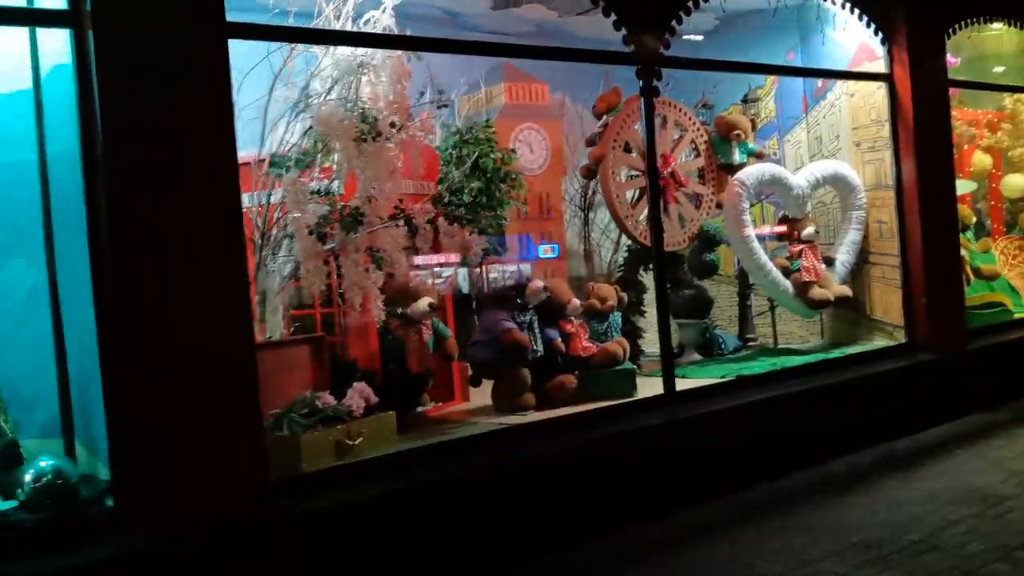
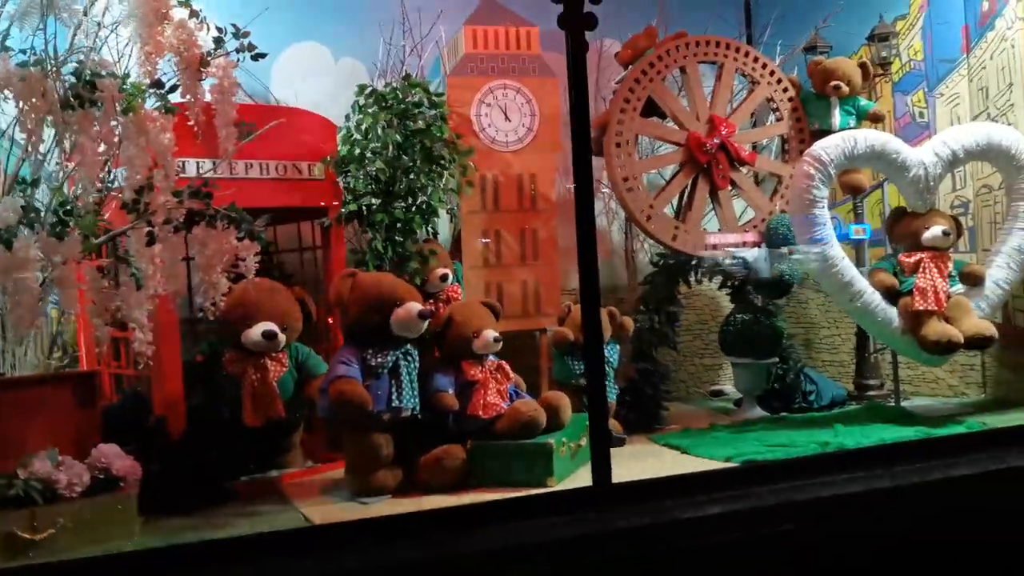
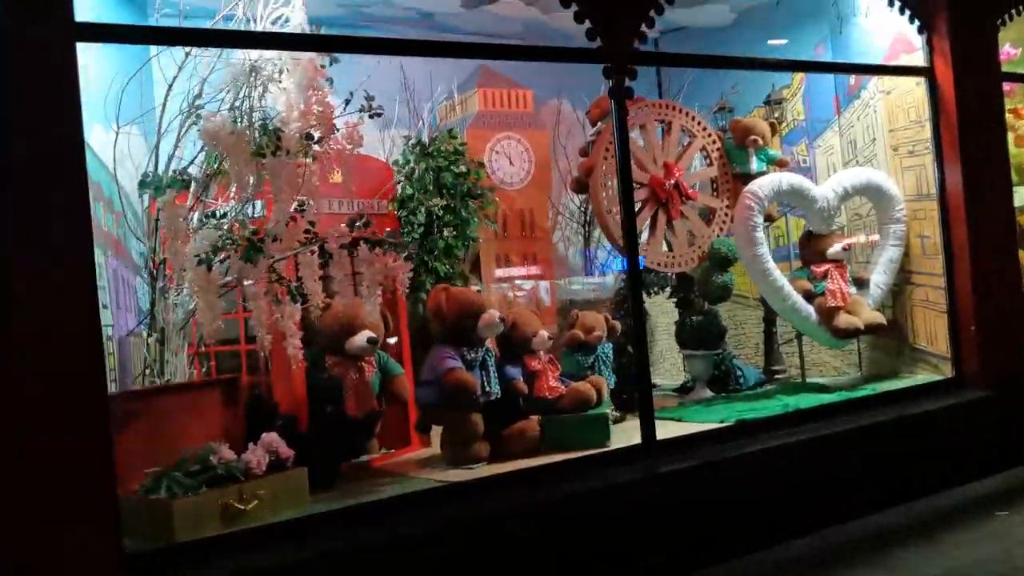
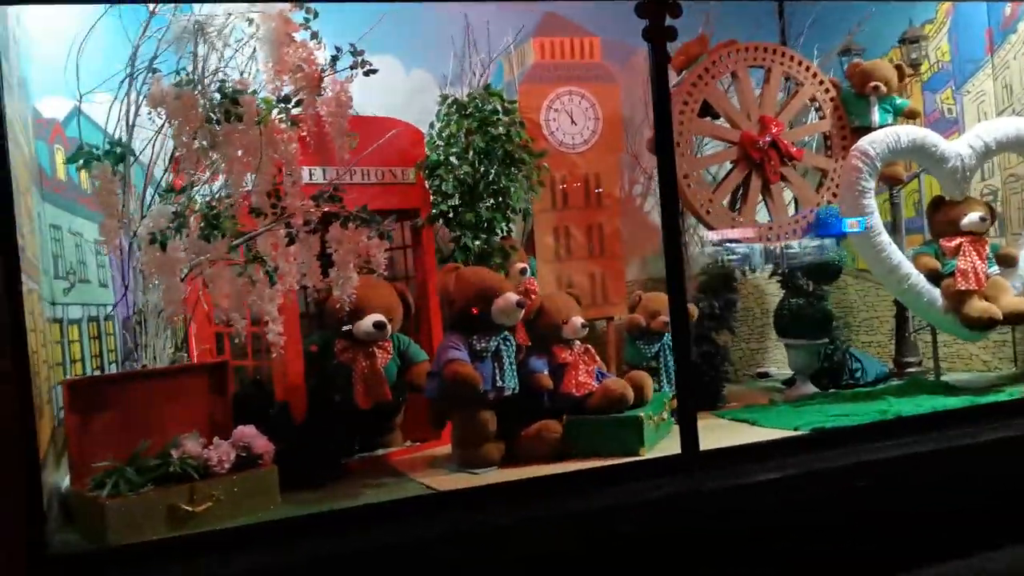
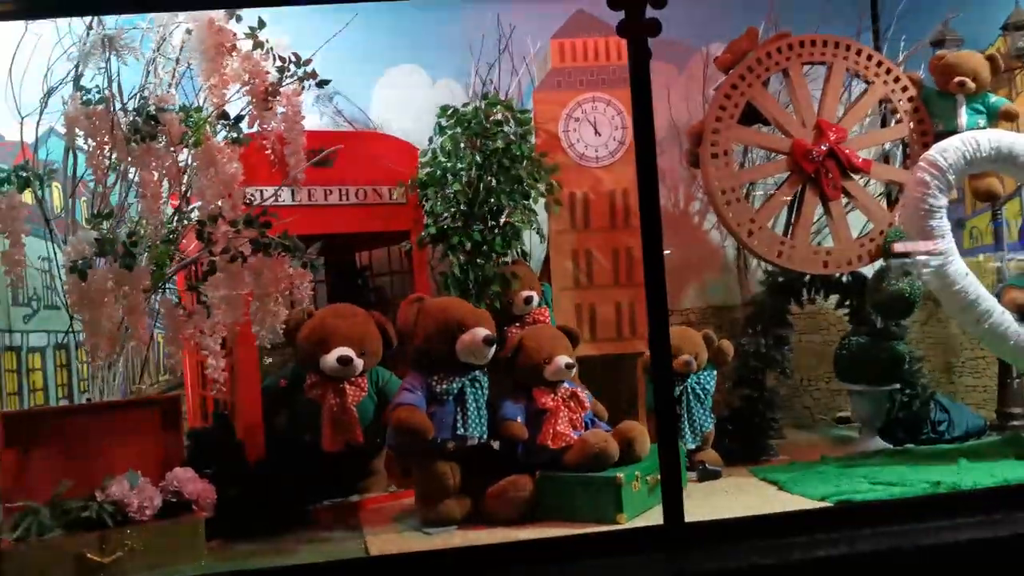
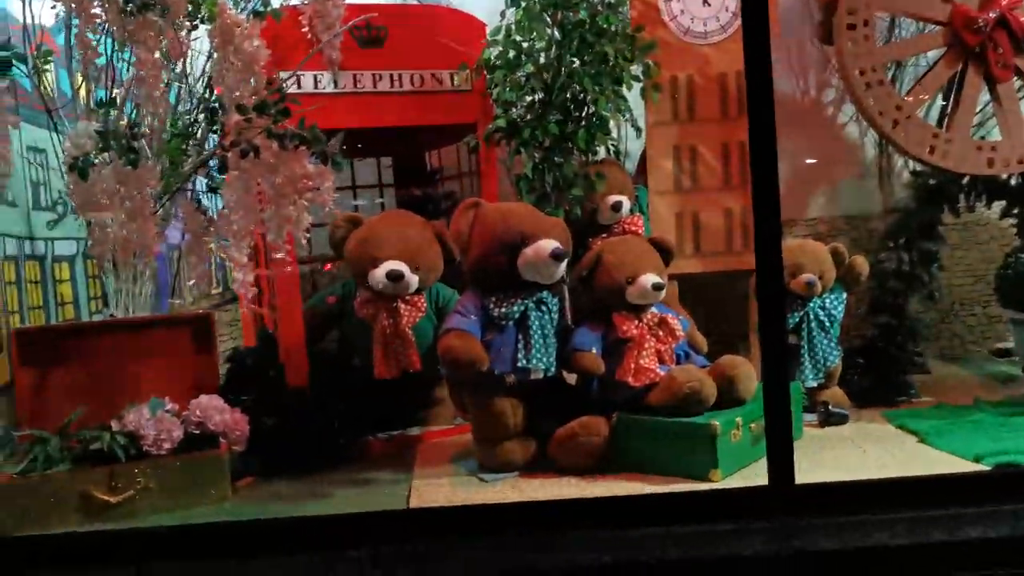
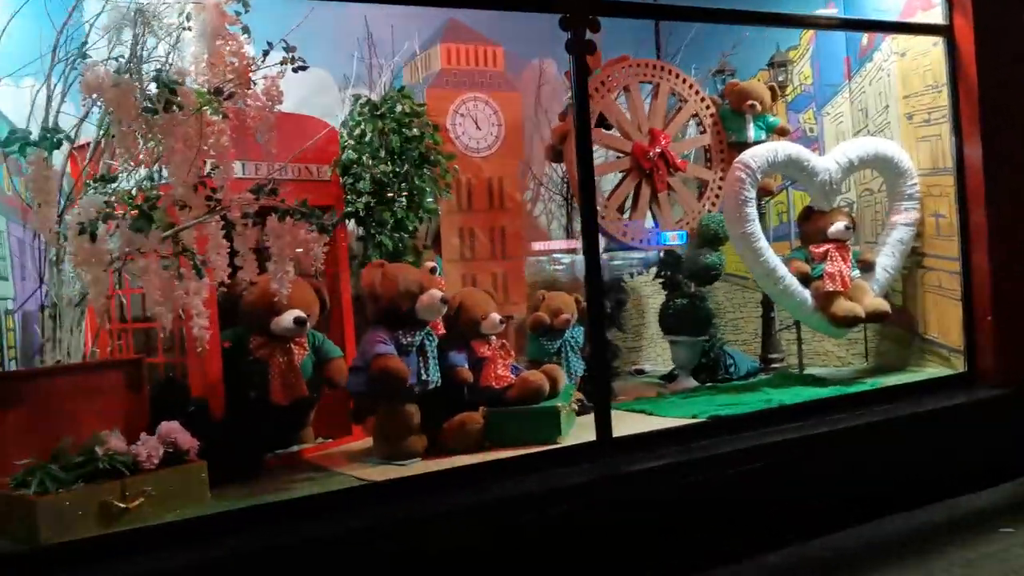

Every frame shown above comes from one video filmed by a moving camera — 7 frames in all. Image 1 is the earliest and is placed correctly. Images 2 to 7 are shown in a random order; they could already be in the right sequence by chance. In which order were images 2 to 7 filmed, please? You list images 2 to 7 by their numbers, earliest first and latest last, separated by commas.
3, 7, 4, 2, 5, 6
